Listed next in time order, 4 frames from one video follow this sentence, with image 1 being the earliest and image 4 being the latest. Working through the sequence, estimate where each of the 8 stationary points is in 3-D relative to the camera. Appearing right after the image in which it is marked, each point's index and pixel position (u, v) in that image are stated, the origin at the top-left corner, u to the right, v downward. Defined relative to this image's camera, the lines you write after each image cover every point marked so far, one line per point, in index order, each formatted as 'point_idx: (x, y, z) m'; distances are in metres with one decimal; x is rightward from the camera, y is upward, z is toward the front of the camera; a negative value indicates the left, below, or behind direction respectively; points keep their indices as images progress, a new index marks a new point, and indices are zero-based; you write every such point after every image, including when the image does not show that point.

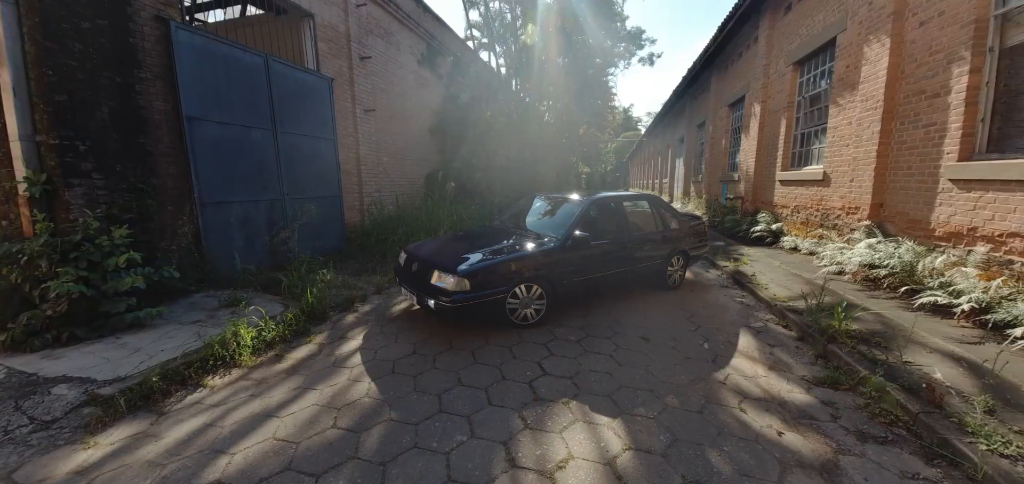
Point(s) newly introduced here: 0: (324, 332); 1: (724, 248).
0: (-2.0, -0.9, +4.1) m
1: (+4.4, -0.1, +8.1) m
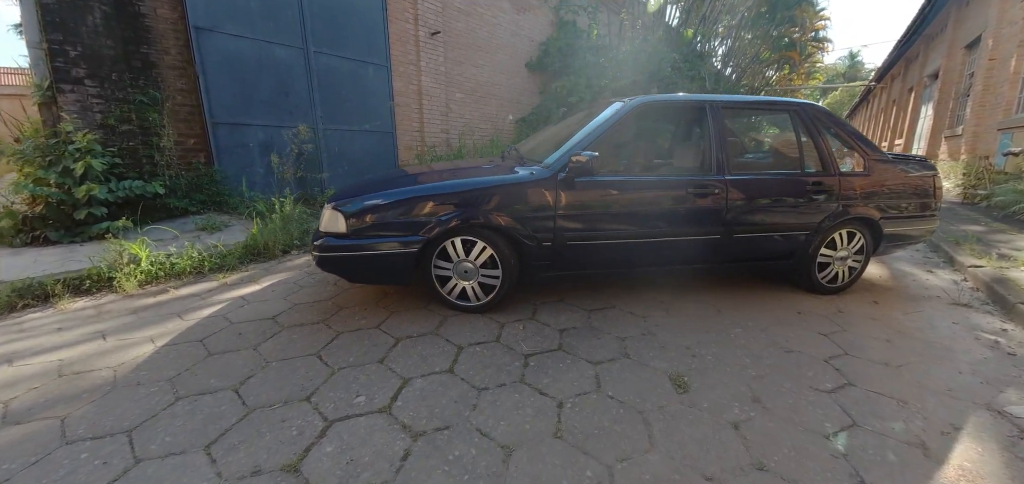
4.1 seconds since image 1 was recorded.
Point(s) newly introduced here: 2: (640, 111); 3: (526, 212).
0: (-2.2, -0.2, +3.3) m
1: (+5.4, +0.1, +4.4) m
2: (+0.8, +0.8, +2.6) m
3: (+0.1, +0.2, +2.3) m
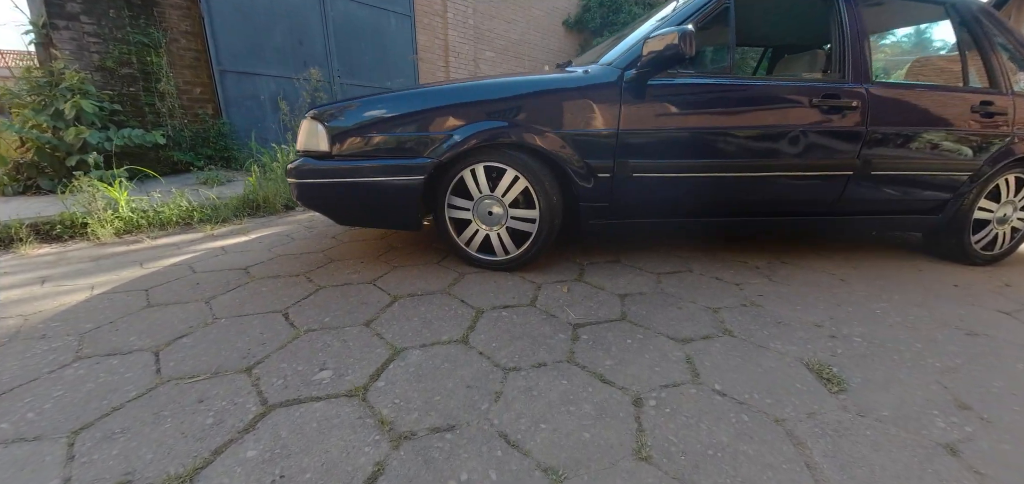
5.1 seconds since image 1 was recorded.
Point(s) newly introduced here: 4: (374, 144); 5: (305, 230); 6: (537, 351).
0: (-2.0, +0.1, +2.8) m
1: (+5.7, +0.3, +3.3) m
2: (+1.1, +1.1, +1.9) m
3: (+0.3, +0.5, +1.6) m
4: (-0.6, +0.4, +1.6) m
5: (-1.4, +0.1, +2.6) m
6: (+0.1, -0.3, +1.2) m
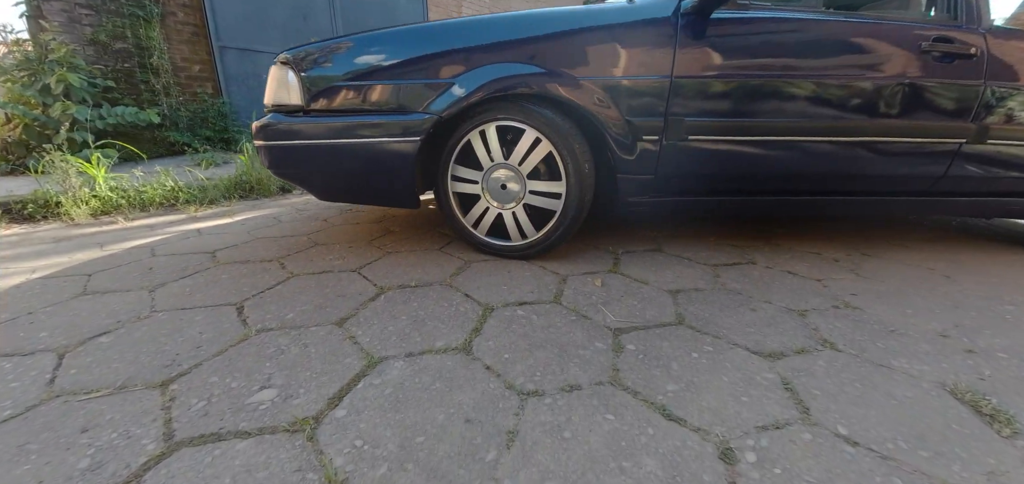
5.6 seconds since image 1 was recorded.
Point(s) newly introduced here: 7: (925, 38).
0: (-1.9, +0.2, +2.6) m
1: (+5.8, +0.3, +2.8) m
2: (+1.1, +1.2, +1.5) m
3: (+0.3, +0.5, +1.3) m
4: (-0.5, +0.5, +1.3) m
5: (-1.3, +0.2, +2.3) m
6: (+0.1, -0.3, +0.9) m
7: (+1.4, +0.7, +1.4) m
